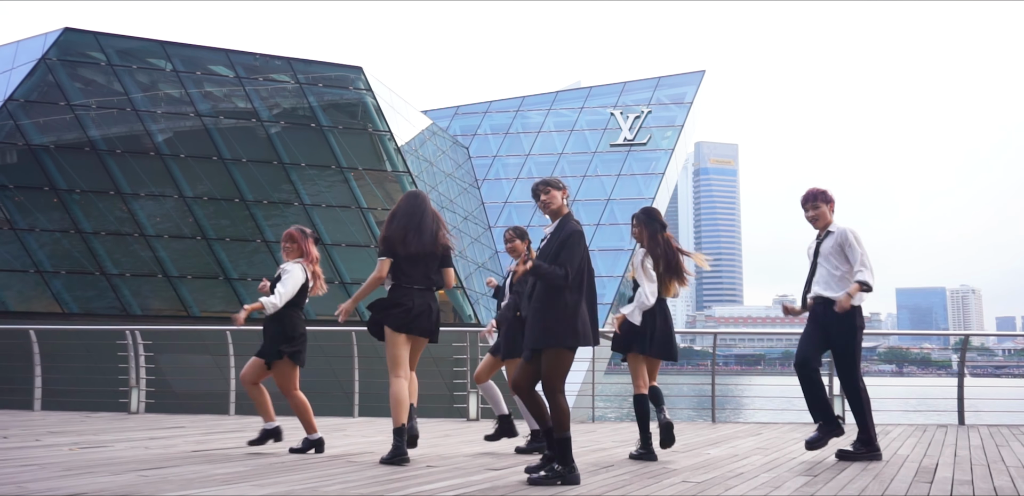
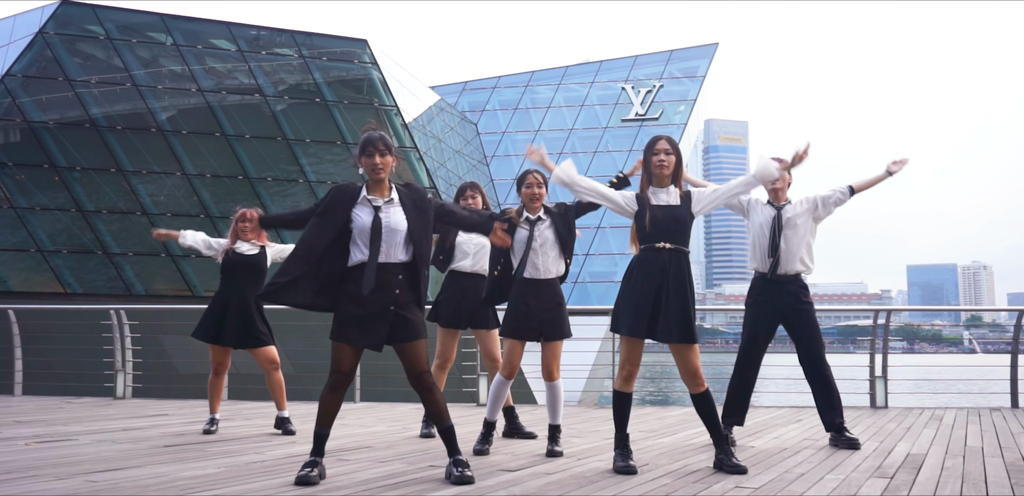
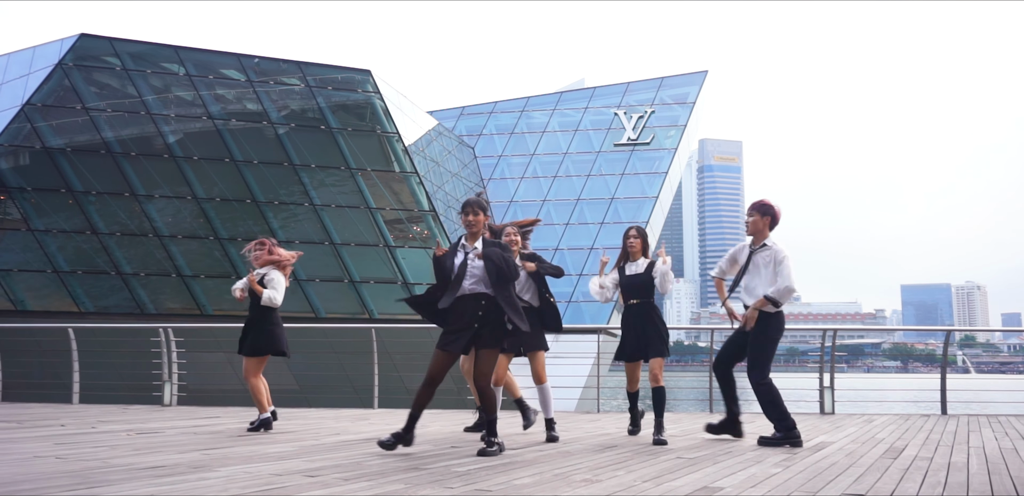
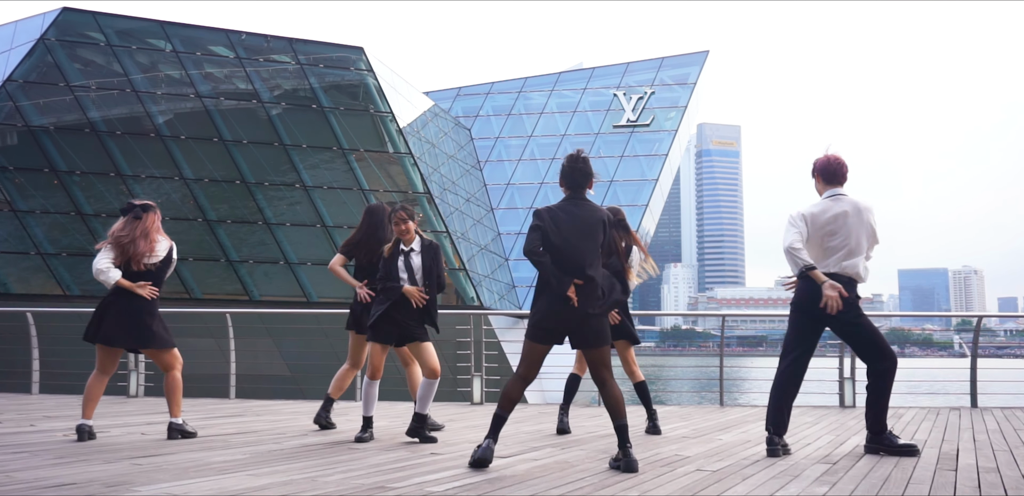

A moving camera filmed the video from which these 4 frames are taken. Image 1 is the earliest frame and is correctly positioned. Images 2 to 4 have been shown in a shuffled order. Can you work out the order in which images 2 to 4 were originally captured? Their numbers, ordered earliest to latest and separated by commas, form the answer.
4, 3, 2
